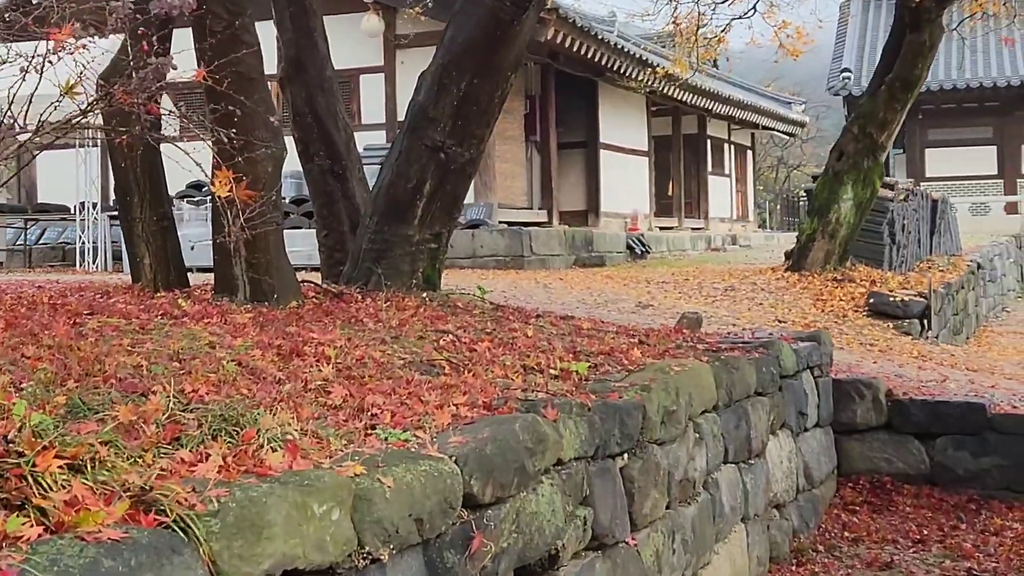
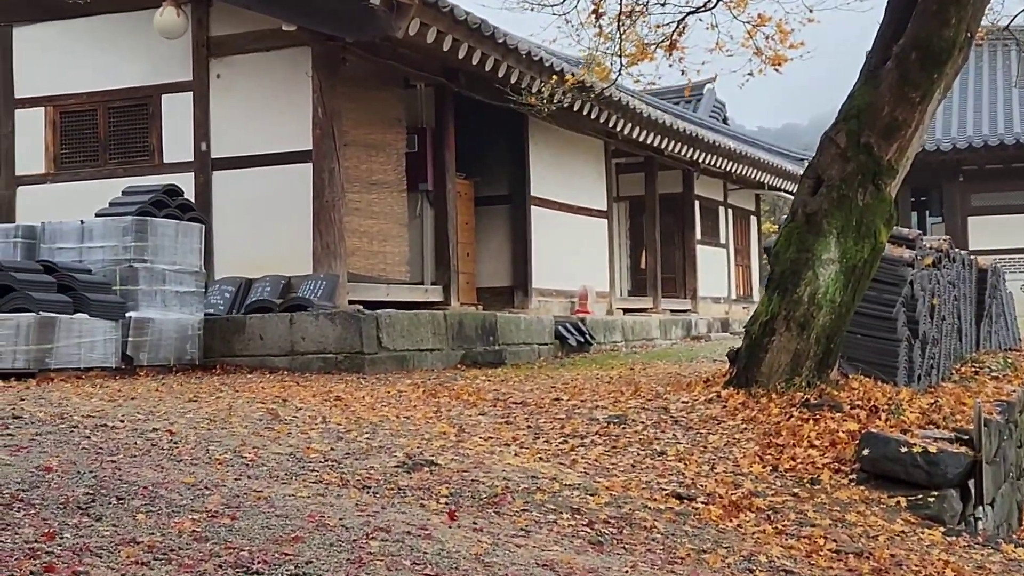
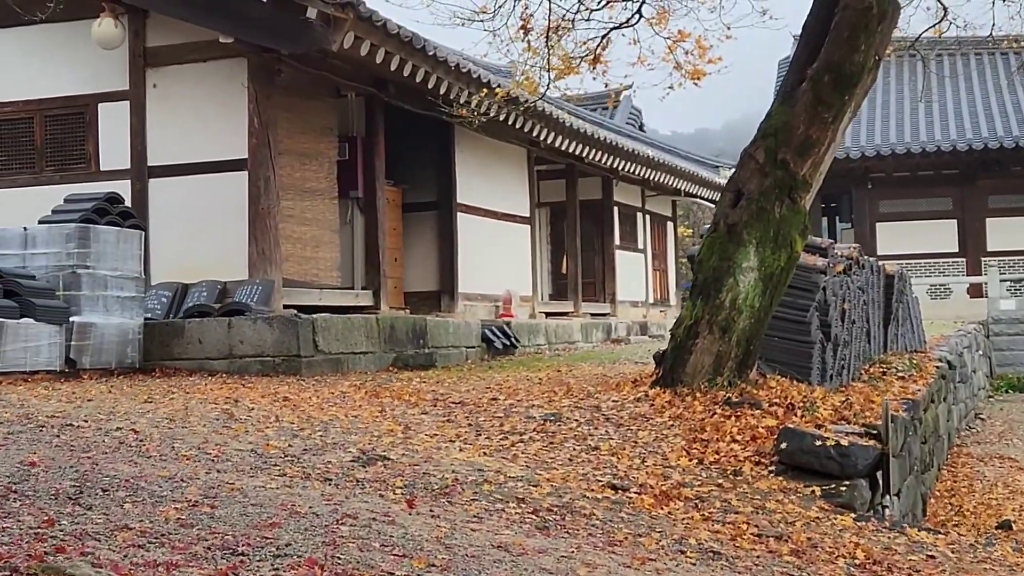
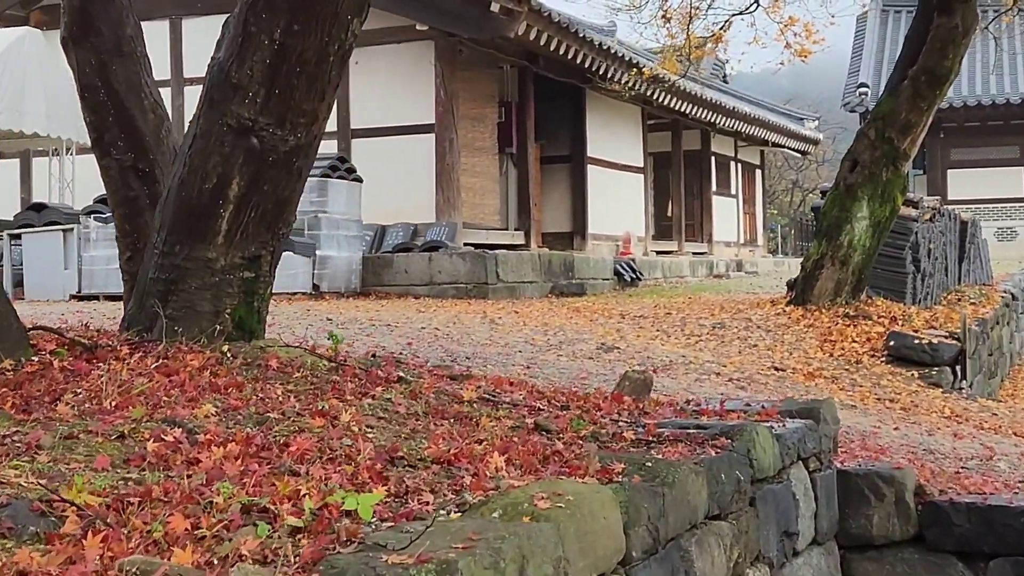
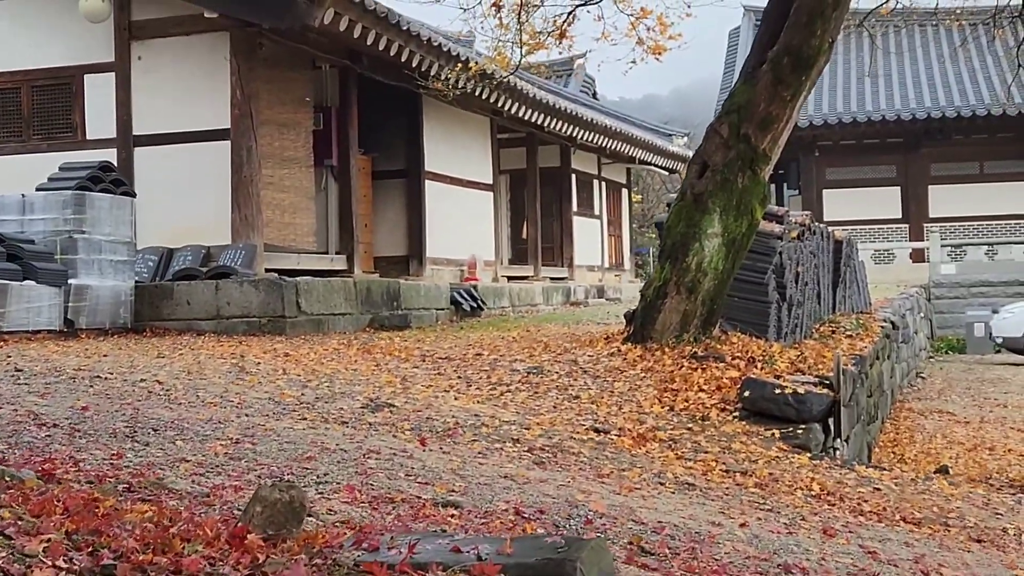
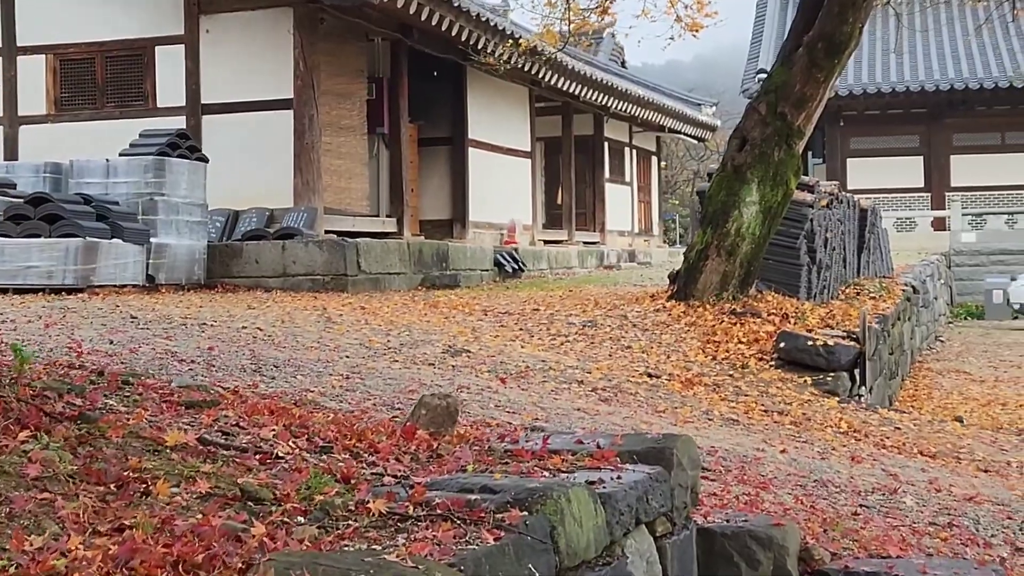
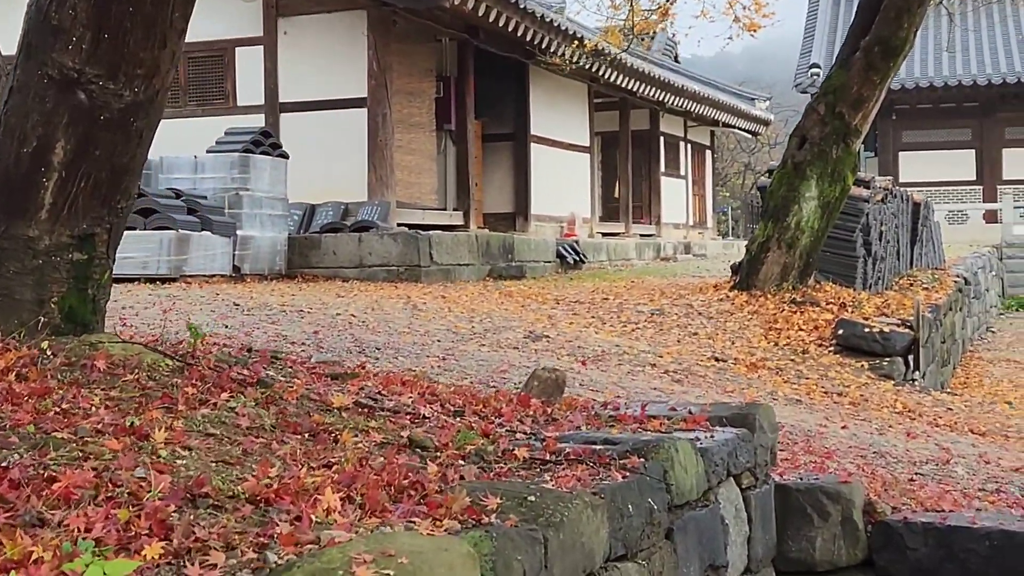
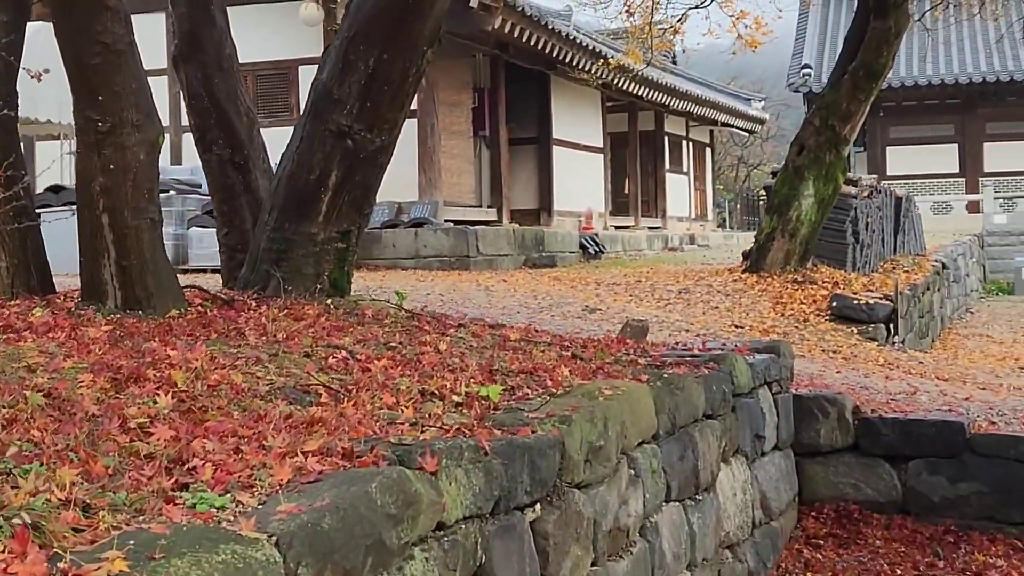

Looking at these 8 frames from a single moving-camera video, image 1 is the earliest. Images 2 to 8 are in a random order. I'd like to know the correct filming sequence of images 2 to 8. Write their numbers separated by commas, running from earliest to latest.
8, 4, 7, 6, 5, 3, 2
